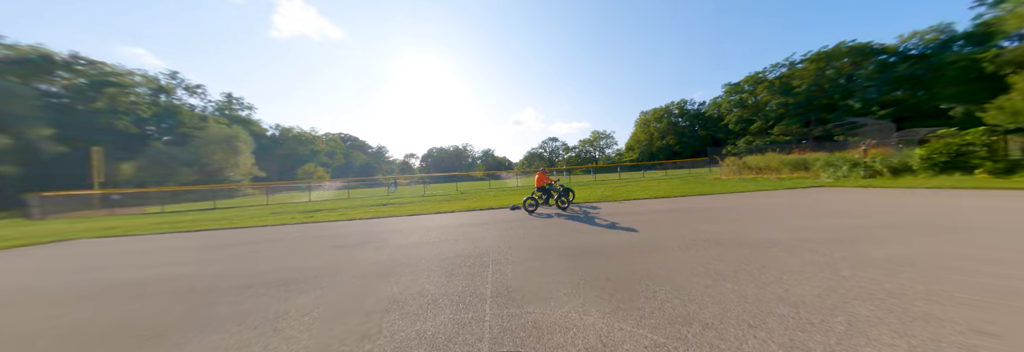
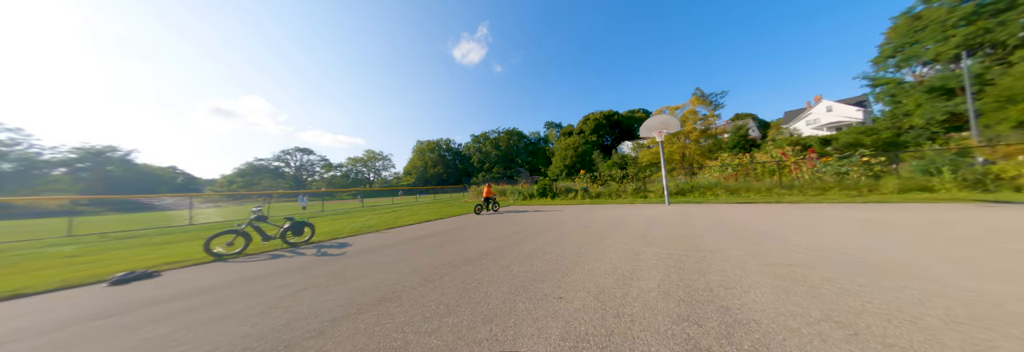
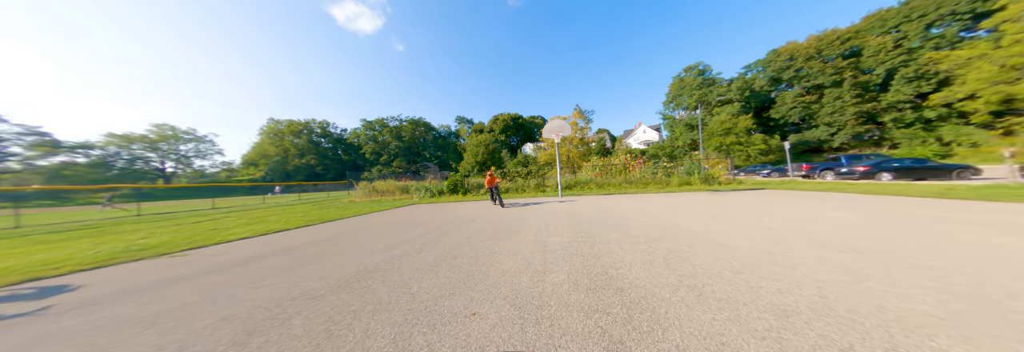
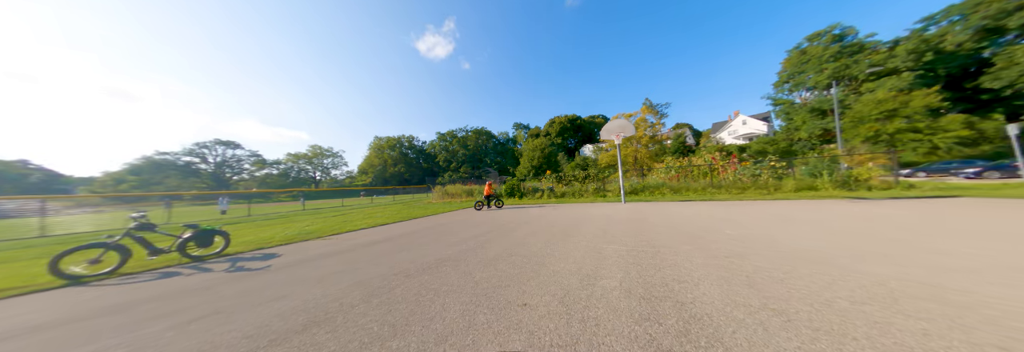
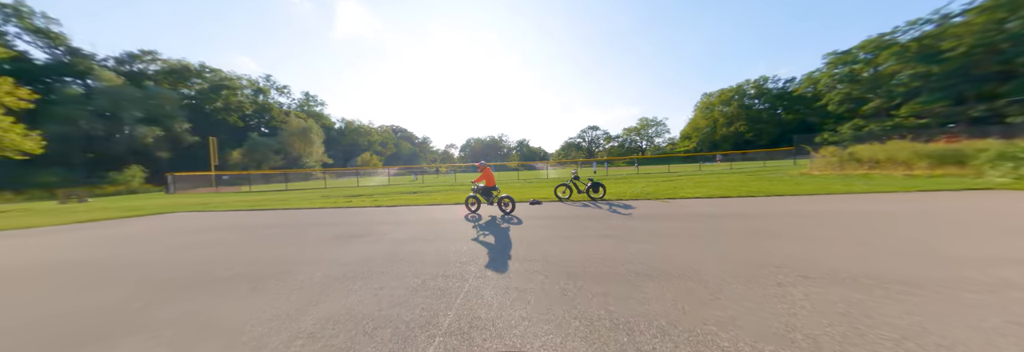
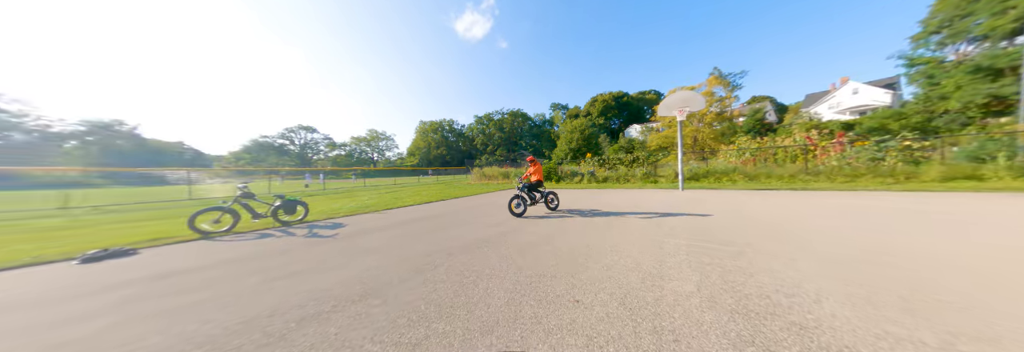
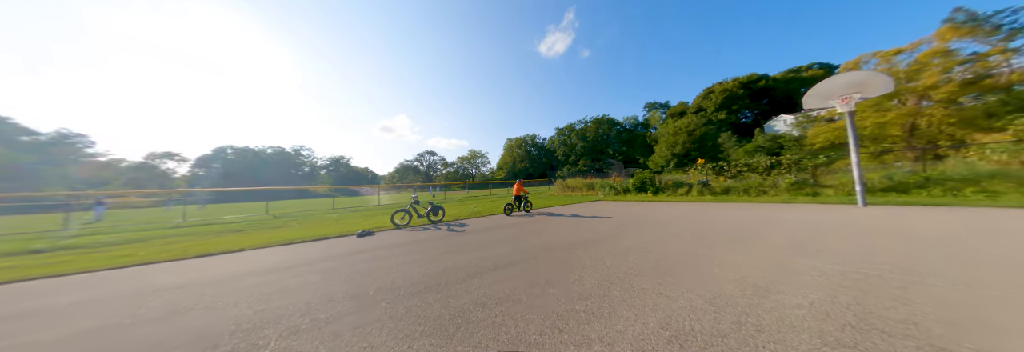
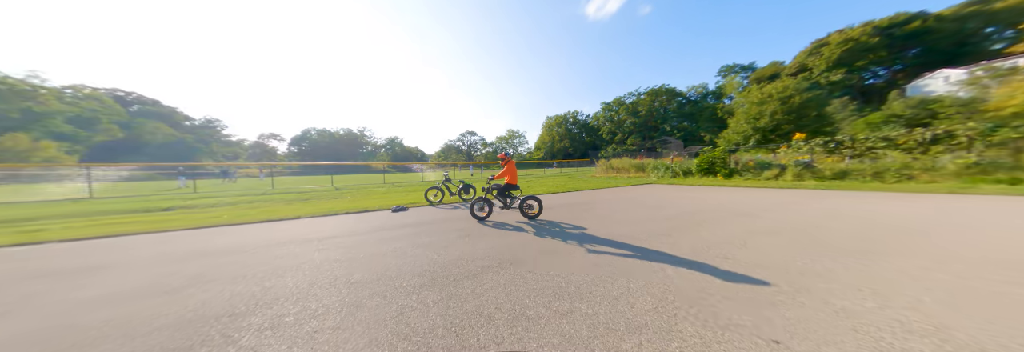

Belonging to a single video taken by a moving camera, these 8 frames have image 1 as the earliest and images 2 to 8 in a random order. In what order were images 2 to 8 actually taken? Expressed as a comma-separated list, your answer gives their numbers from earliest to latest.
7, 2, 4, 3, 6, 8, 5
